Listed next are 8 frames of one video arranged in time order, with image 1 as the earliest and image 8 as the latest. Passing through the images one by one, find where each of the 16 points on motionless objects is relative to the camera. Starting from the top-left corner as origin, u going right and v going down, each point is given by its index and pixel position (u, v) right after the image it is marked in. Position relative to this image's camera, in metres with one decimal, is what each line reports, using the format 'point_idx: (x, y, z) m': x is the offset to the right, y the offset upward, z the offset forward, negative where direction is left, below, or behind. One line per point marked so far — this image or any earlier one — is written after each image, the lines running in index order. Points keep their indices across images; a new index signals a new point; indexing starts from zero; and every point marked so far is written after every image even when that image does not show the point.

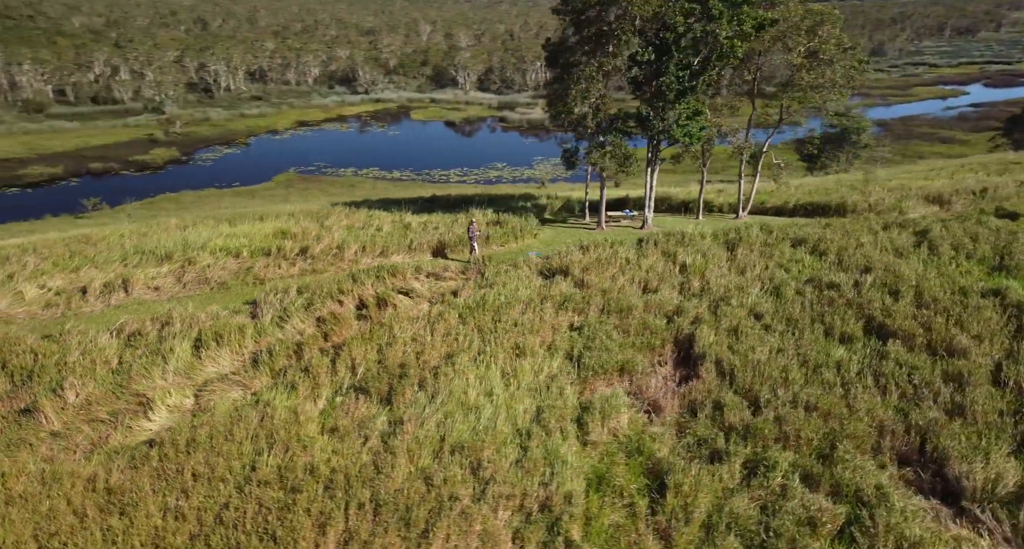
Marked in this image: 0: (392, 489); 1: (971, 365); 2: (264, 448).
0: (-1.8, -3.2, +9.0) m
1: (+8.7, -1.8, +11.8) m
2: (-4.1, -2.9, +10.1) m
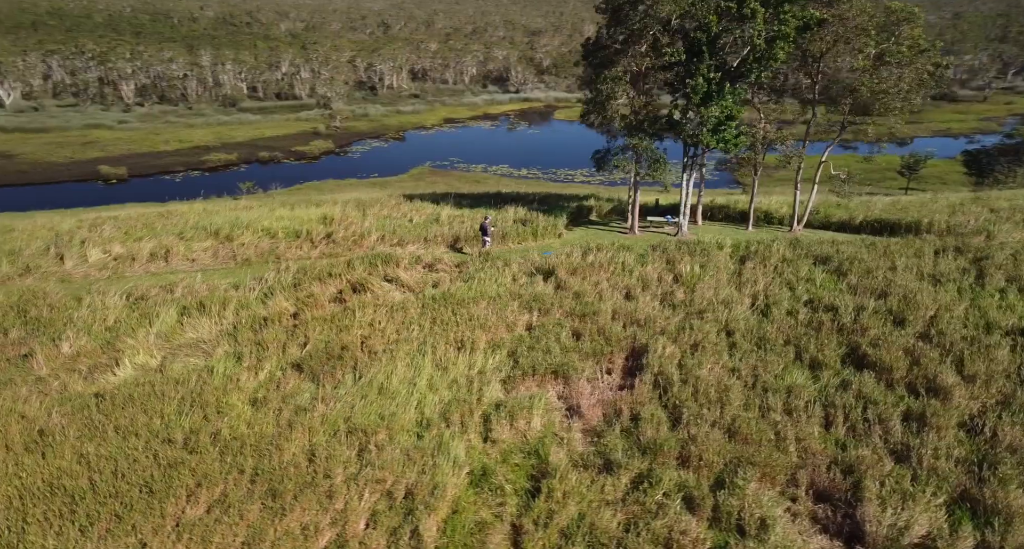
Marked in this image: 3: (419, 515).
0: (-3.6, -2.9, +9.4) m
1: (+7.2, -2.3, +10.5) m
2: (-5.7, -2.4, +10.8) m
3: (-1.1, -3.3, +8.3) m
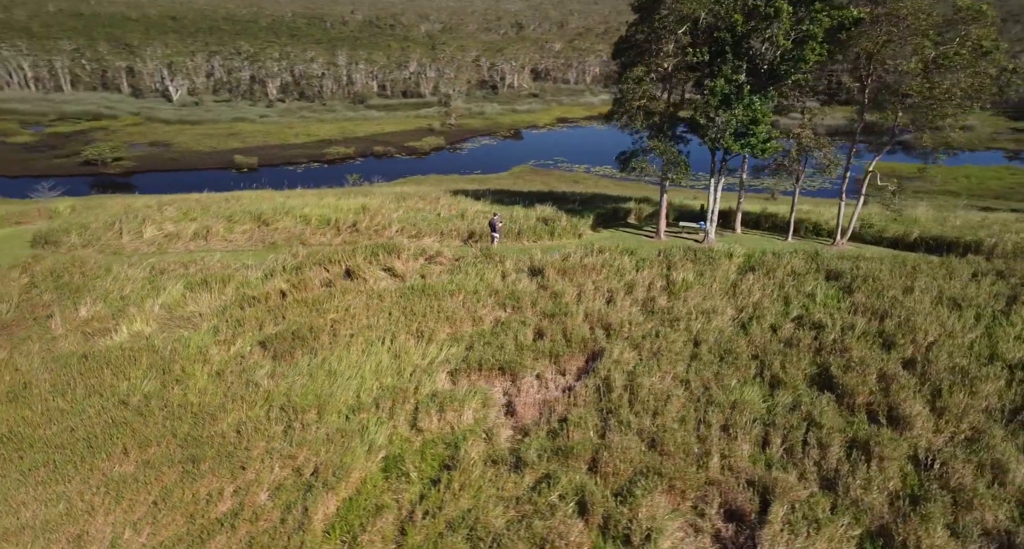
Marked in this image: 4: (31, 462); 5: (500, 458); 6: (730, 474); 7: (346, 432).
0: (-5.0, -2.6, +10.0) m
1: (+5.9, -2.6, +9.8) m
2: (-6.9, -2.0, +11.7) m
3: (-2.7, -3.1, +8.6) m
4: (-7.3, -2.8, +9.3) m
5: (-0.2, -2.9, +9.6) m
6: (+3.3, -3.0, +9.2) m
7: (-2.7, -2.6, +10.0) m
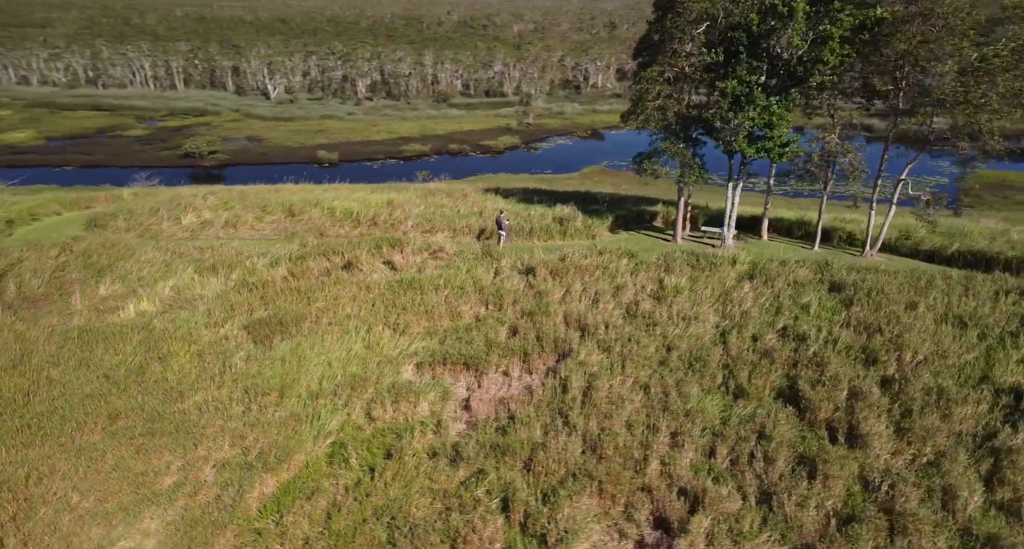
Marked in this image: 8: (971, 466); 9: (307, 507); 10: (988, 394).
0: (-5.9, -2.3, +10.6) m
1: (+5.0, -2.8, +9.4) m
2: (-7.6, -1.6, +12.4) m
3: (-3.7, -3.0, +9.1) m
4: (-8.3, -2.5, +10.1) m
5: (-1.1, -2.8, +9.8) m
6: (+2.3, -3.1, +9.1) m
7: (-3.6, -2.4, +10.4) m
8: (+6.8, -2.8, +9.1) m
9: (-2.7, -3.2, +8.4) m
10: (+8.2, -2.1, +10.6) m
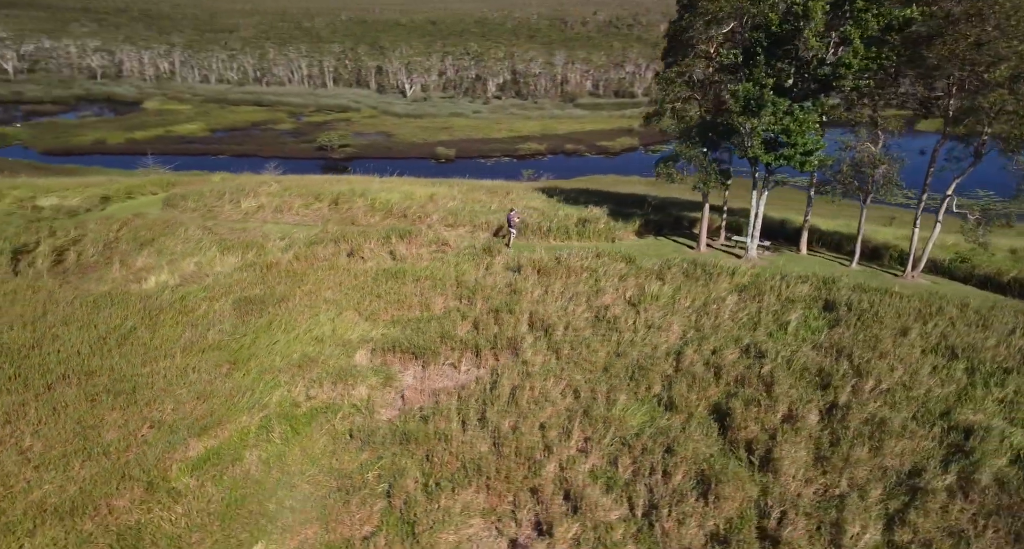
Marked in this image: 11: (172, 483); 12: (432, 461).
0: (-7.1, -1.8, +11.8) m
1: (+3.3, -3.0, +9.1) m
2: (-8.5, -1.1, +13.8) m
3: (-5.3, -2.6, +10.0) m
4: (-9.6, -1.9, +11.7) m
5: (-2.6, -2.7, +10.4) m
6: (+0.6, -3.1, +9.1) m
7: (-4.9, -2.1, +11.2) m
8: (+5.1, -3.2, +8.5) m
9: (-4.4, -3.0, +9.2) m
10: (+6.8, -2.5, +9.8) m
11: (-4.9, -3.0, +8.8) m
12: (-1.2, -2.9, +9.6) m
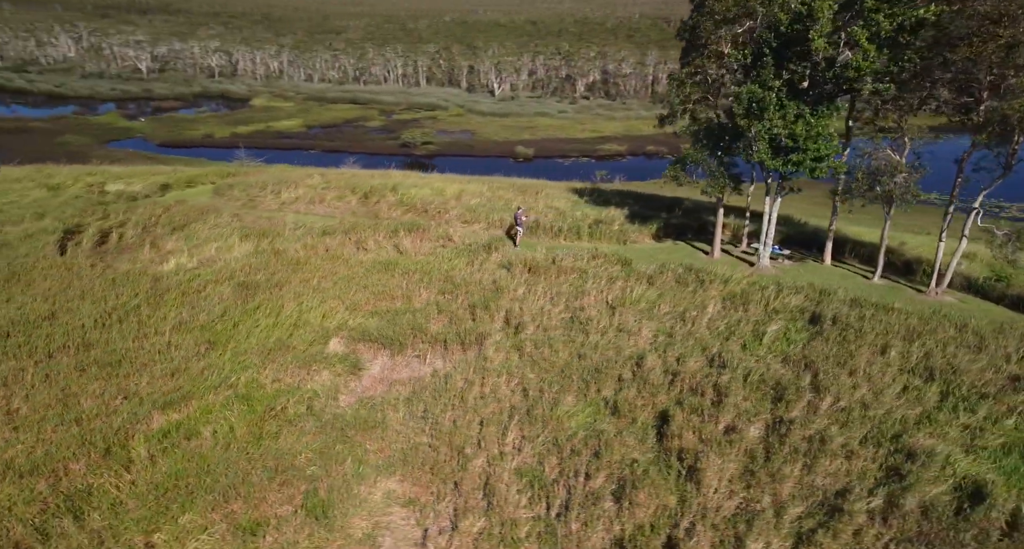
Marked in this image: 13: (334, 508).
0: (-8.0, -1.5, +12.8) m
1: (+2.1, -3.1, +9.1) m
2: (-9.1, -0.7, +15.0) m
3: (-6.3, -2.4, +10.8) m
4: (-10.4, -1.4, +12.9) m
5: (-3.6, -2.5, +10.9) m
6: (-0.5, -3.1, +9.4) m
7: (-5.8, -1.8, +12.0) m
8: (+3.8, -3.4, +8.3) m
9: (-5.6, -2.7, +10.0) m
10: (+5.7, -2.8, +9.4) m
11: (-6.1, -2.8, +9.6) m
12: (-2.4, -2.8, +10.0) m
13: (-2.5, -3.3, +8.9) m
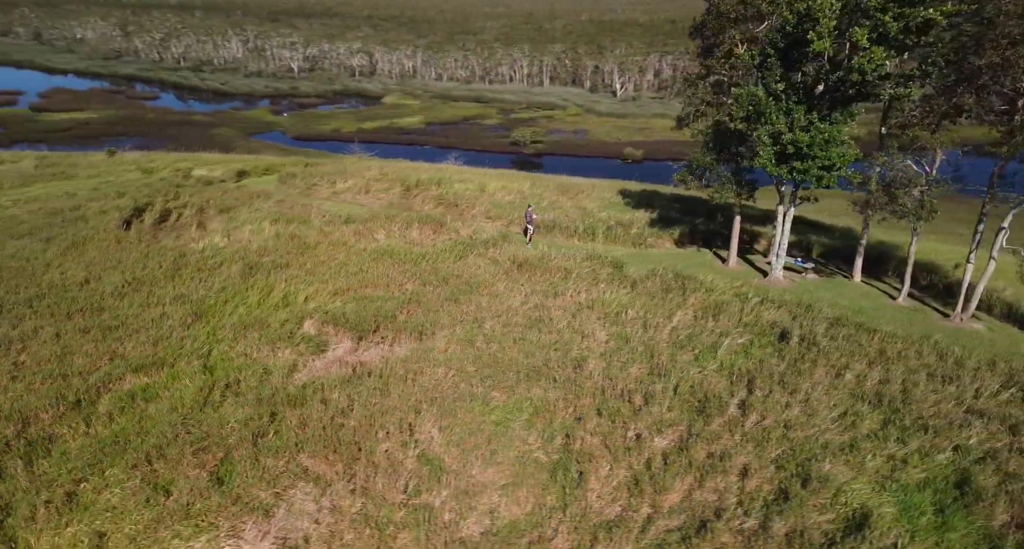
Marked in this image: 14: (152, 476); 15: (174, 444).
0: (-8.9, -0.9, +14.4) m
1: (+0.5, -3.2, +9.3) m
2: (-9.7, 0.0, +16.7) m
3: (-7.7, -1.9, +12.2) m
4: (-11.3, -0.7, +14.9) m
5: (-5.0, -2.2, +12.0) m
6: (-2.2, -3.0, +10.0) m
7: (-6.9, -1.4, +13.4) m
8: (+2.0, -3.5, +8.3) m
9: (-7.0, -2.3, +11.3) m
10: (+4.0, -3.0, +9.2) m
11: (-7.6, -2.3, +11.0) m
12: (-3.9, -2.6, +10.9) m
13: (-4.2, -3.1, +9.8) m
14: (-5.3, -3.0, +9.0) m
15: (-5.5, -2.8, +10.2) m
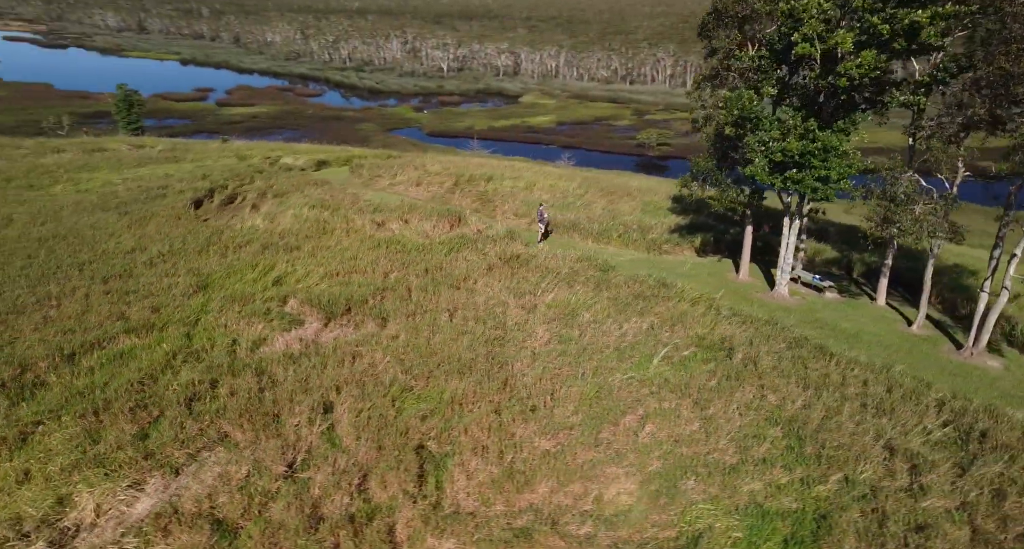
0: (-9.8, -0.2, +16.6) m
1: (-1.5, -3.1, +10.0) m
2: (-10.1, +0.8, +18.9) m
3: (-8.9, -1.3, +14.2) m
4: (-12.0, +0.2, +17.4) m
5: (-6.4, -1.8, +13.5) m
6: (-4.0, -2.8, +11.2) m
7: (-8.0, -0.8, +15.2) m
8: (-0.2, -3.6, +8.8) m
9: (-8.5, -1.8, +13.2) m
10: (+1.9, -3.2, +9.3) m
11: (-9.1, -1.7, +13.0) m
12: (-5.5, -2.3, +12.3) m
13: (-6.0, -2.7, +11.3) m
14: (-7.2, -2.6, +10.6) m
15: (-7.3, -2.3, +11.9) m
